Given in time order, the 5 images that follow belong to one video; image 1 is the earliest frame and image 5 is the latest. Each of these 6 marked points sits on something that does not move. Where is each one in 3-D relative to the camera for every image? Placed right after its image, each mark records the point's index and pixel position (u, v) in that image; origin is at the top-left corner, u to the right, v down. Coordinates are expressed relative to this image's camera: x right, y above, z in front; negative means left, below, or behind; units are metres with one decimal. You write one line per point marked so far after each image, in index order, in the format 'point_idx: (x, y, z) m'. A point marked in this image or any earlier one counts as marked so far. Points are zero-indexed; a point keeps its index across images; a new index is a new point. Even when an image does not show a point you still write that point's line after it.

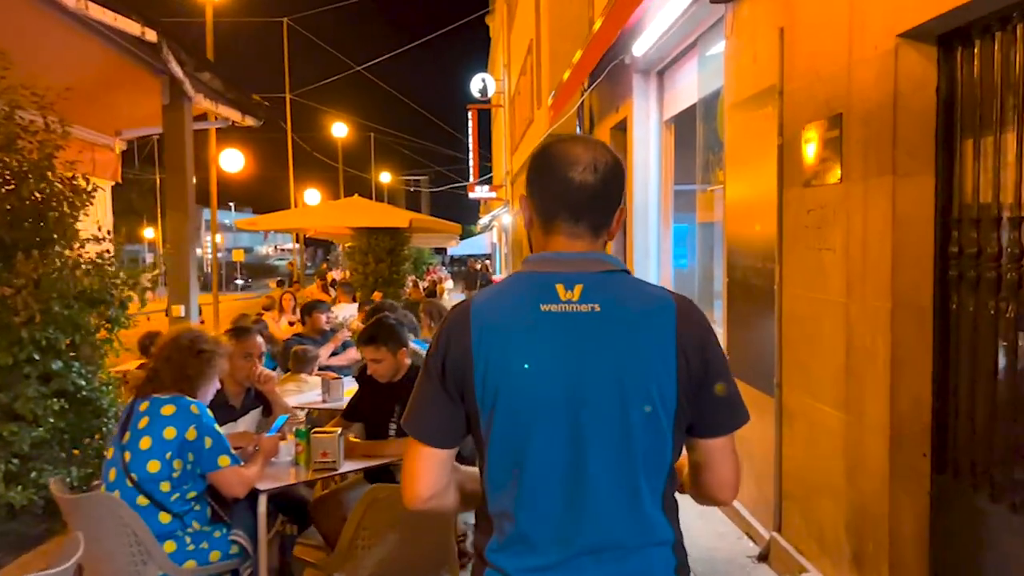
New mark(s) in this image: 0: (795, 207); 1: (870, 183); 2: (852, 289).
0: (+1.5, +0.4, +4.1) m
1: (+1.5, +0.5, +3.4) m
2: (+1.5, 0.0, +3.5) m
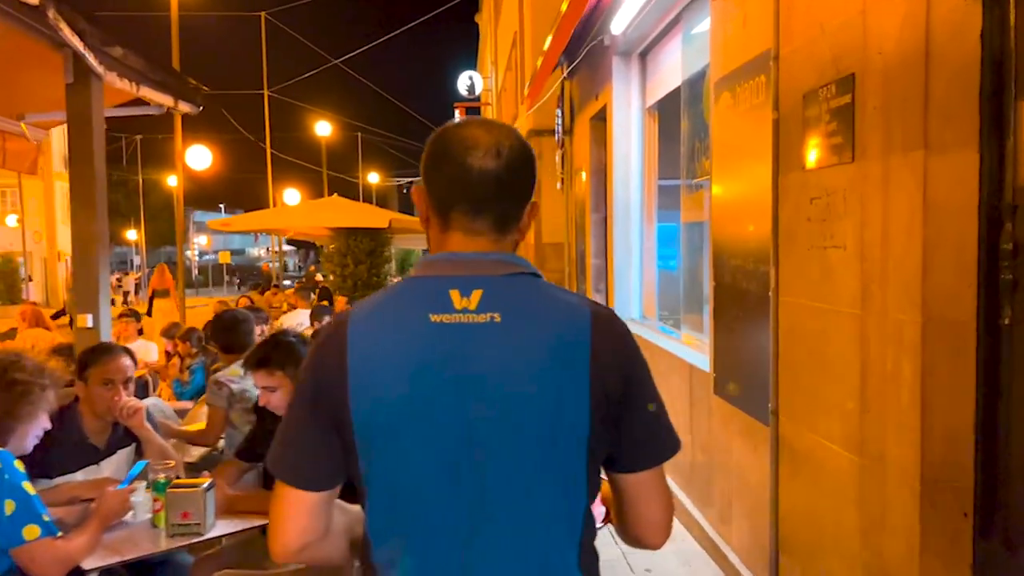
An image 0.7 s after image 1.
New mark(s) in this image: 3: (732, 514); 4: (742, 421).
0: (+1.2, +0.4, +3.3) m
1: (+1.3, +0.4, +2.6) m
2: (+1.3, 0.0, +2.7) m
3: (+1.2, -1.2, +4.3) m
4: (+1.2, -0.7, +4.1) m
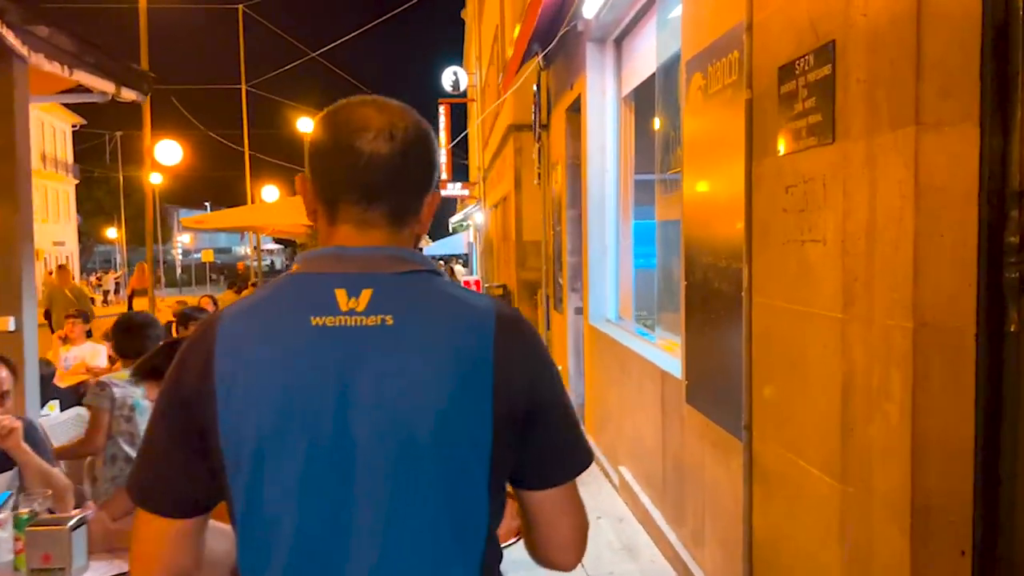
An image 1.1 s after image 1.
0: (+1.0, +0.4, +2.9) m
1: (+1.0, +0.4, +2.2) m
2: (+1.0, 0.0, +2.4) m
3: (+1.0, -1.2, +3.9) m
4: (+1.0, -0.7, +3.7) m
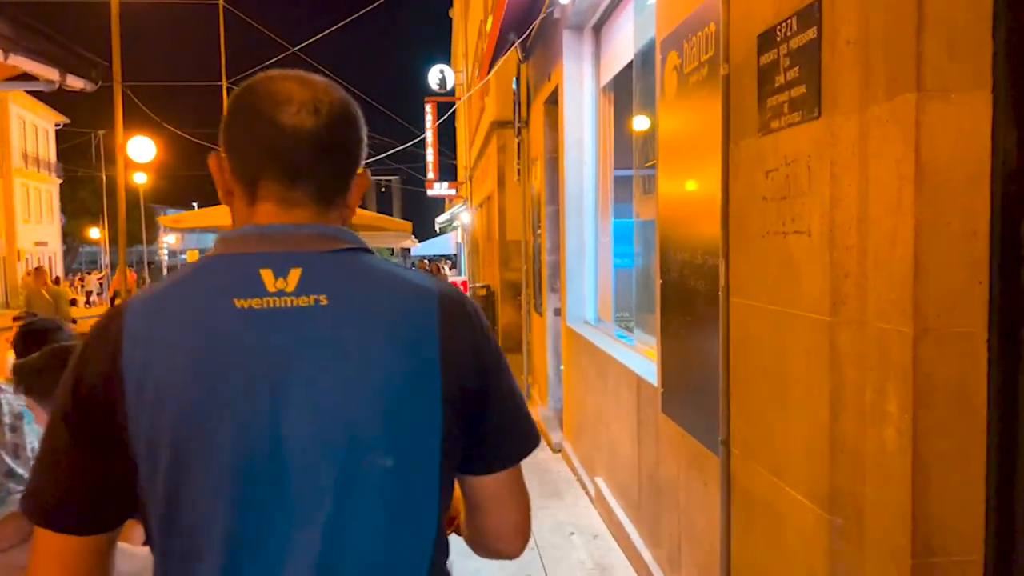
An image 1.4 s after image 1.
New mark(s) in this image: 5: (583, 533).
0: (+0.8, +0.4, +2.6) m
1: (+0.9, +0.4, +1.9) m
2: (+0.9, 0.0, +2.0) m
3: (+0.8, -1.2, +3.6) m
4: (+0.8, -0.7, +3.4) m
5: (+0.5, -1.6, +4.9) m
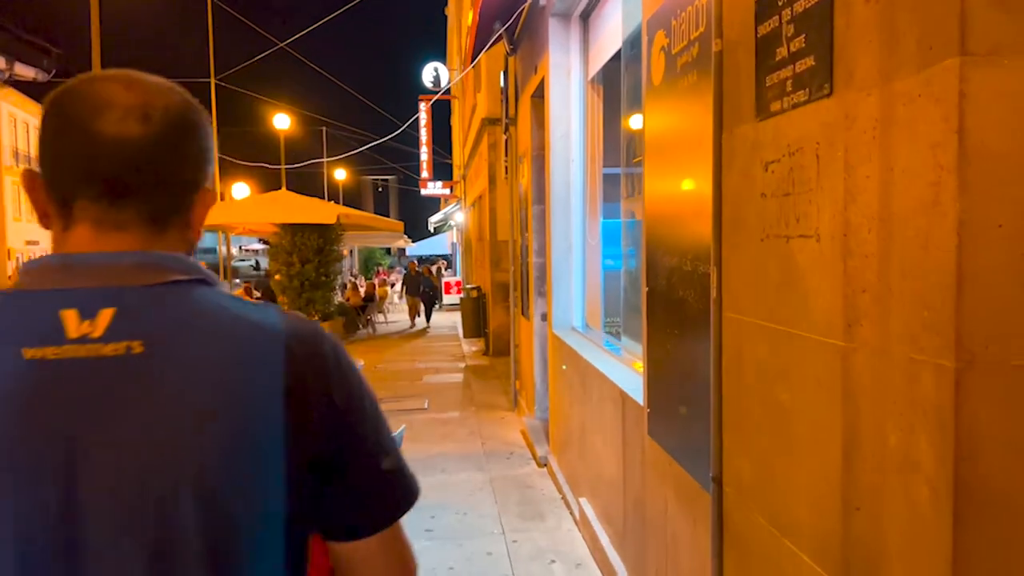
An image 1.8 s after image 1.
0: (+0.7, +0.4, +2.2) m
1: (+0.7, +0.4, +1.5) m
2: (+0.7, -0.1, +1.6) m
3: (+0.6, -1.3, +3.2) m
4: (+0.7, -0.7, +3.0) m
5: (+0.3, -1.6, +4.5) m
